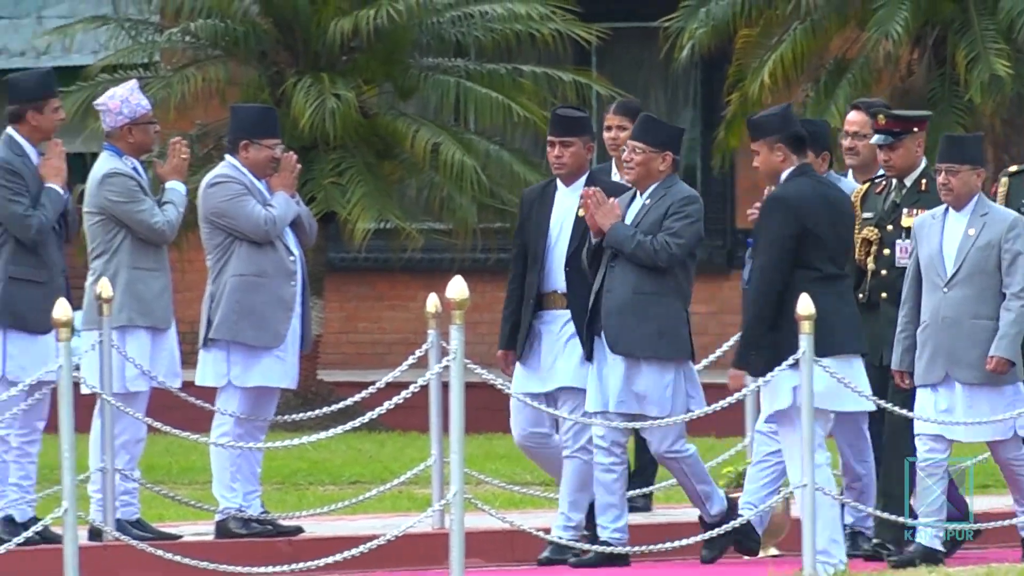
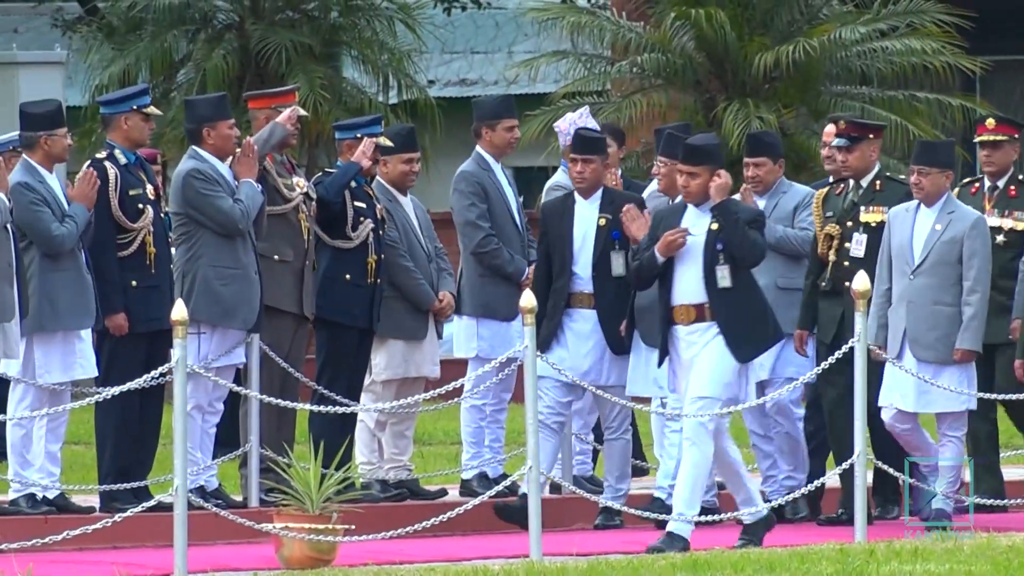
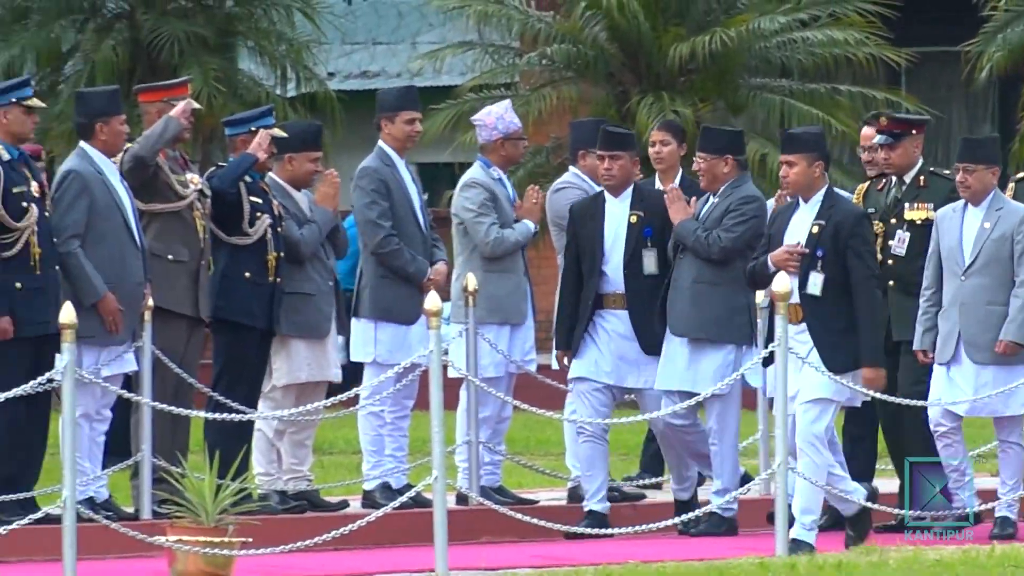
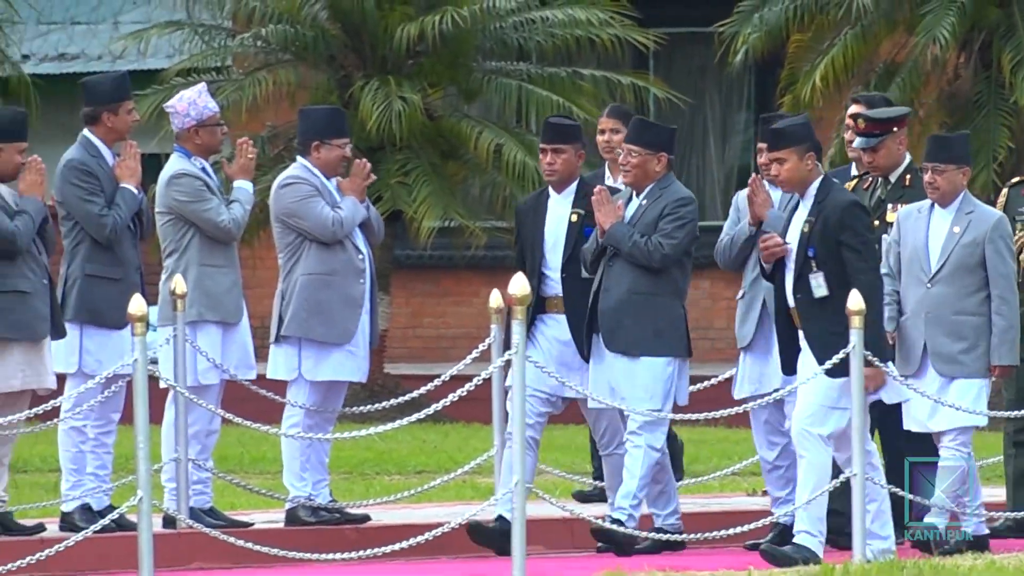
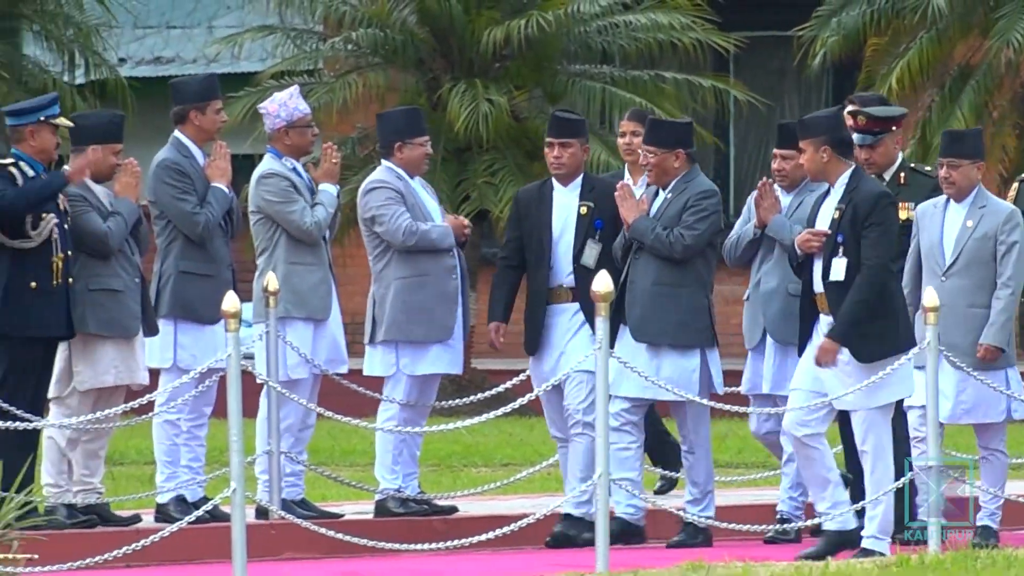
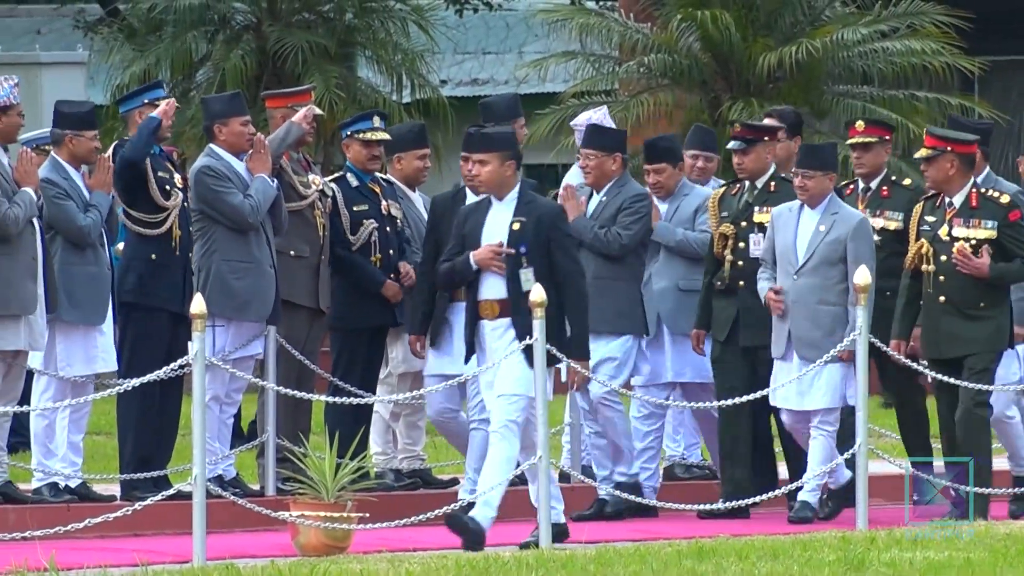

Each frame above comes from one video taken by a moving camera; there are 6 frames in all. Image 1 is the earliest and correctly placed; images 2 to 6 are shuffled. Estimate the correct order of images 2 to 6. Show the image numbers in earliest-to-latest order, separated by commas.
4, 5, 3, 2, 6
